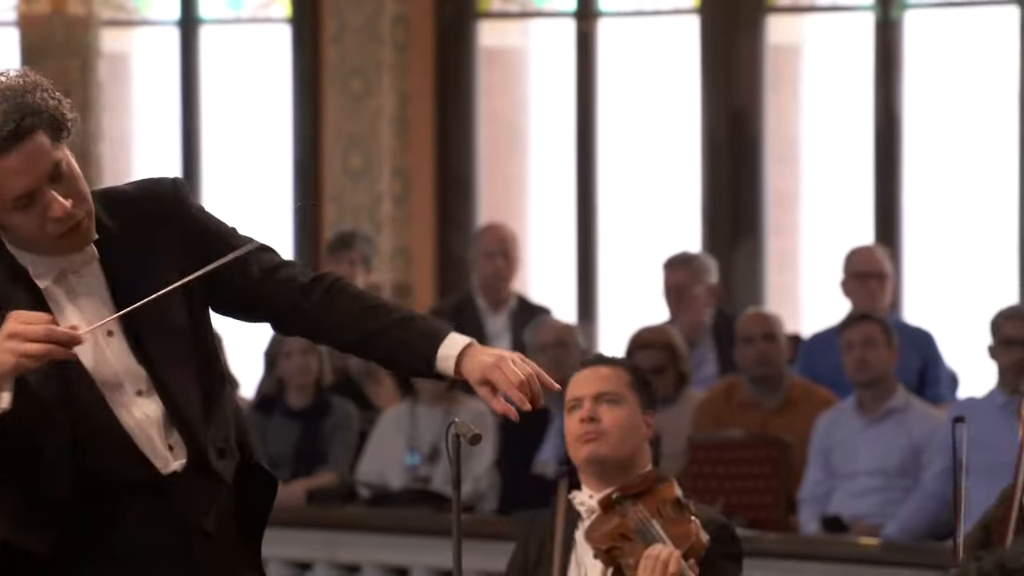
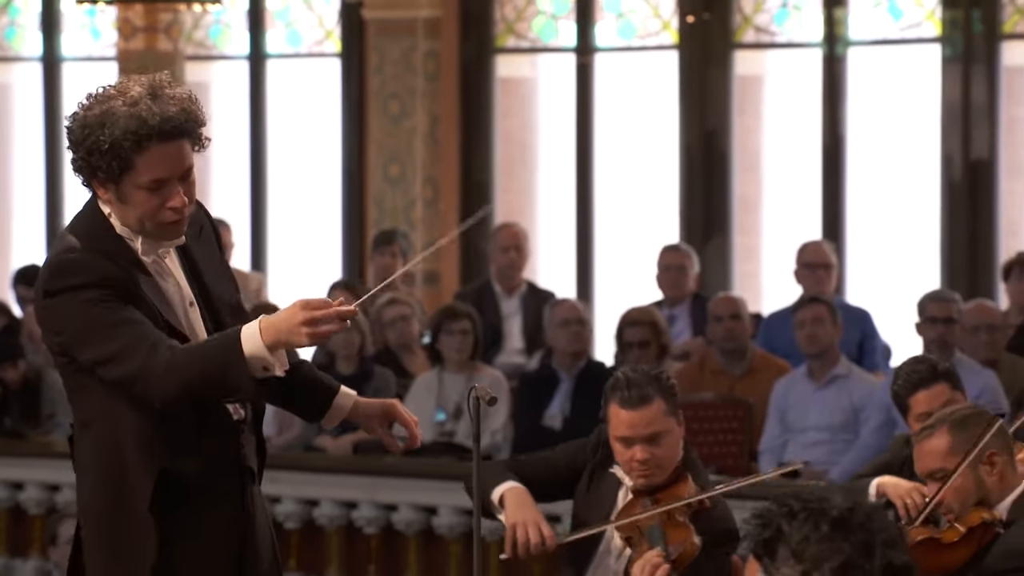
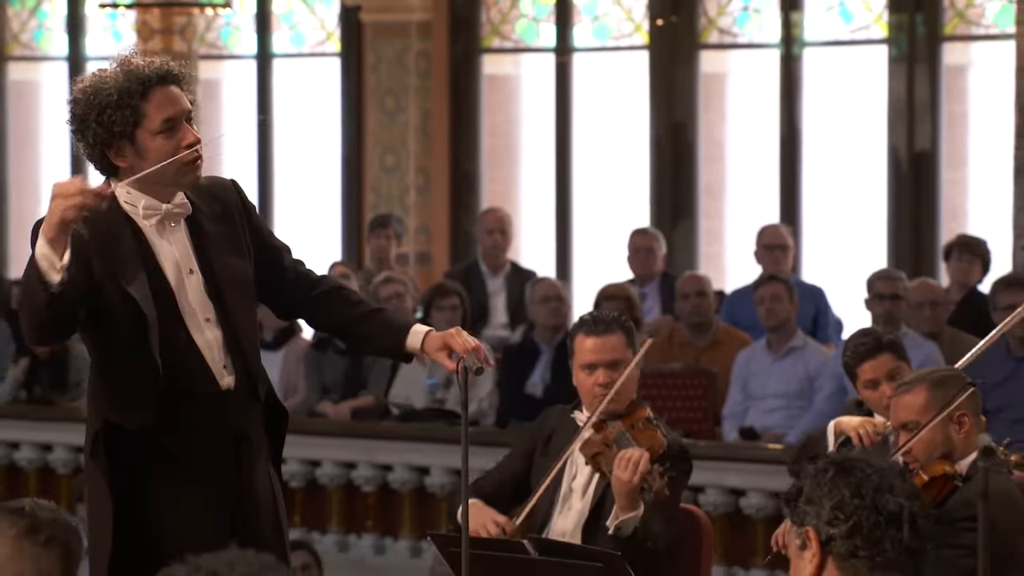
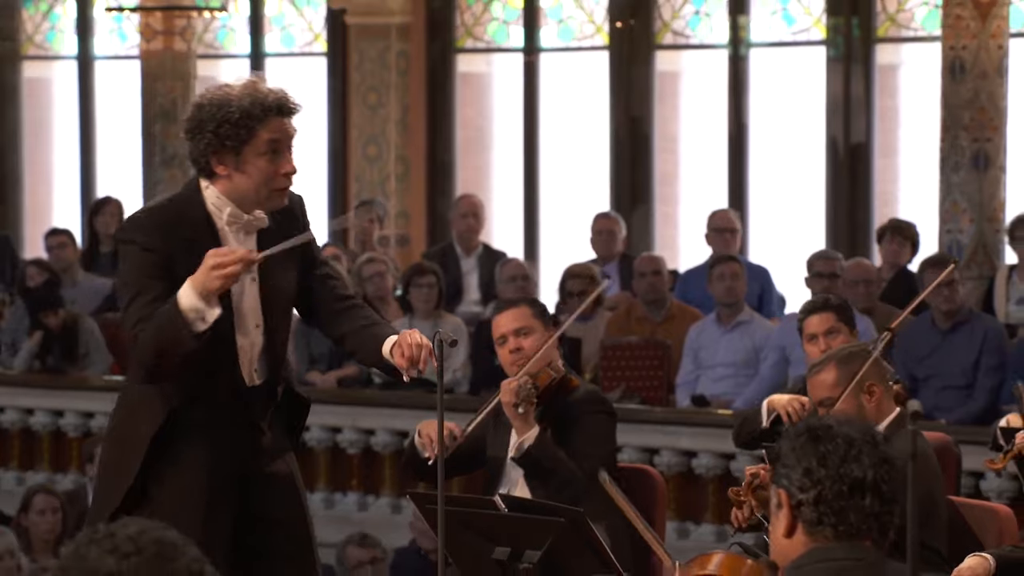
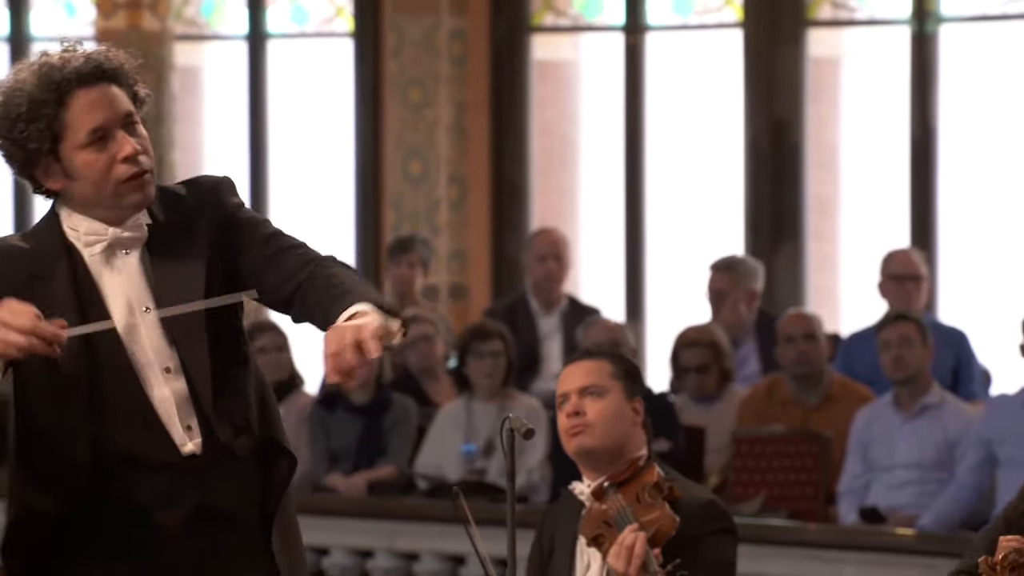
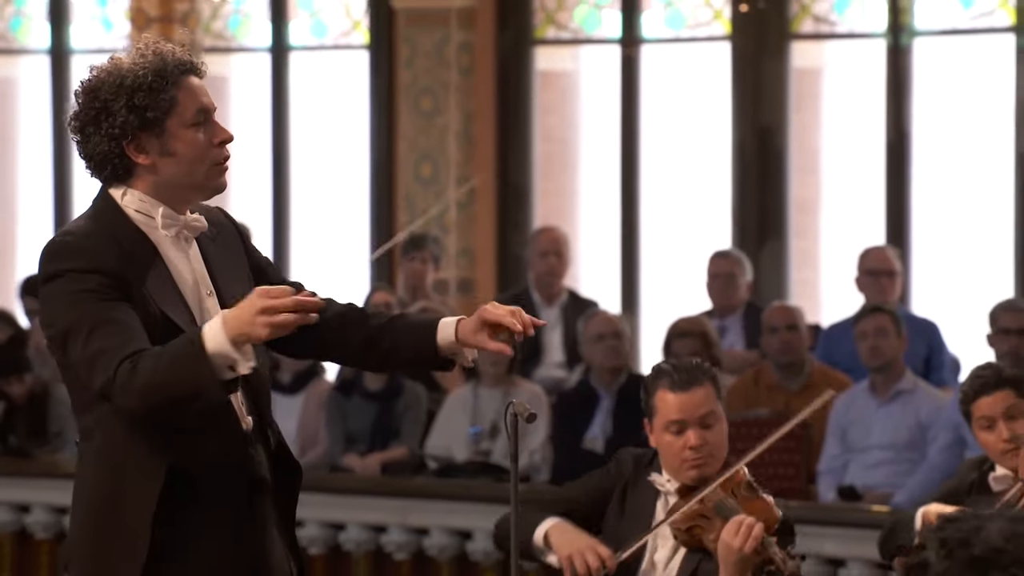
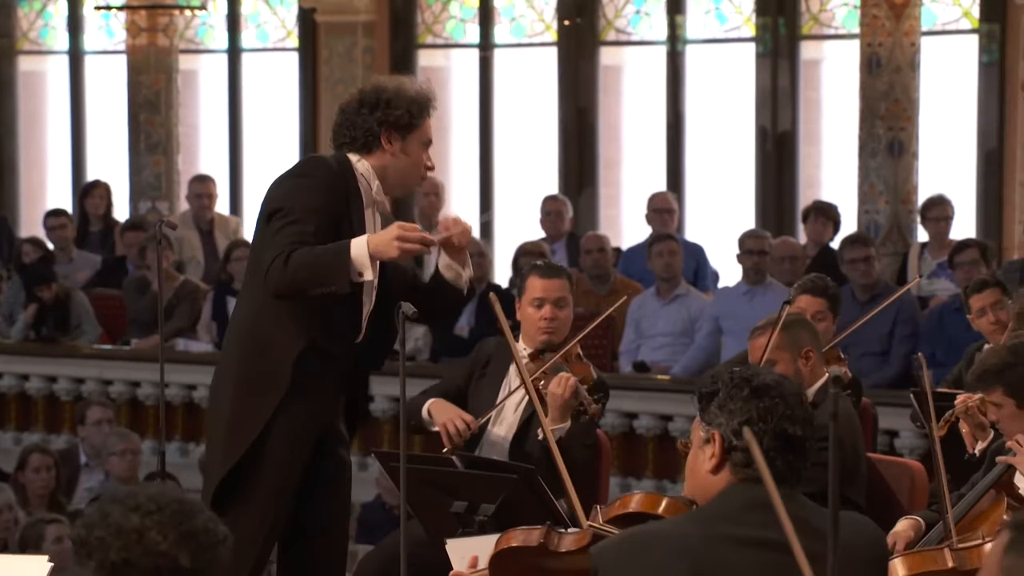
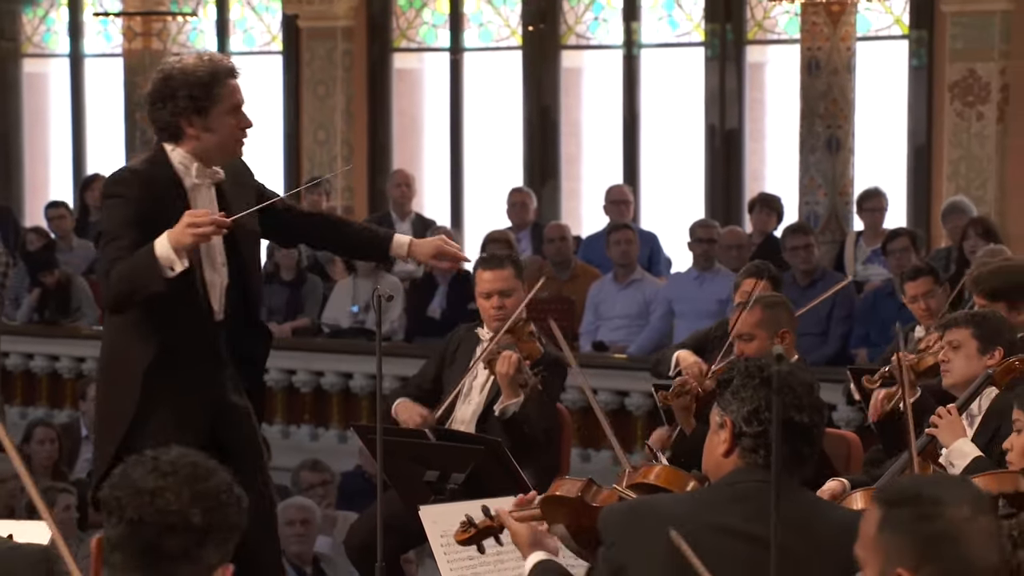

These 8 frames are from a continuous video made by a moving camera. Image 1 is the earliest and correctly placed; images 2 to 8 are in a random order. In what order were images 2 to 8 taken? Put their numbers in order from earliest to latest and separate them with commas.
5, 6, 2, 3, 4, 7, 8
